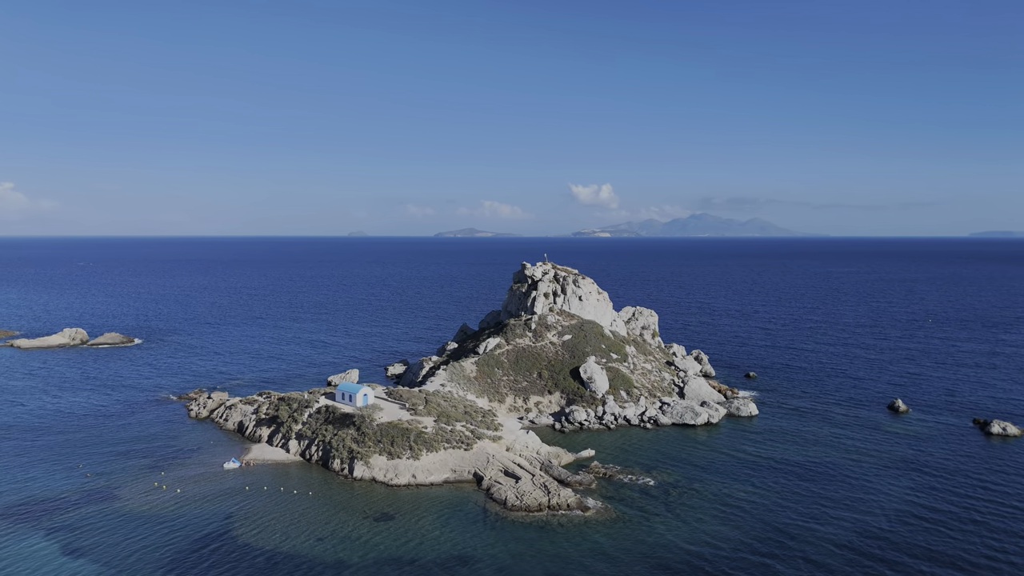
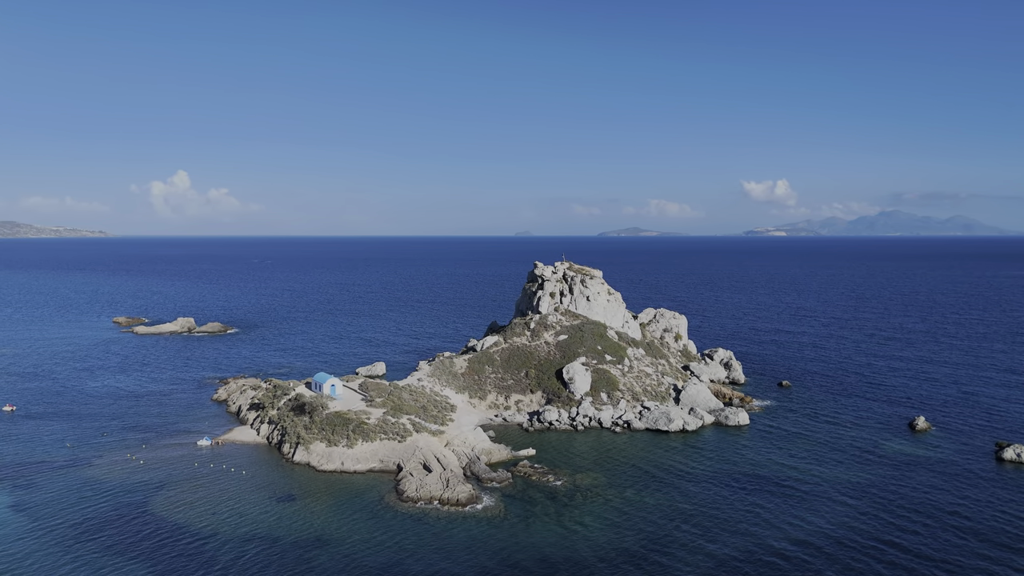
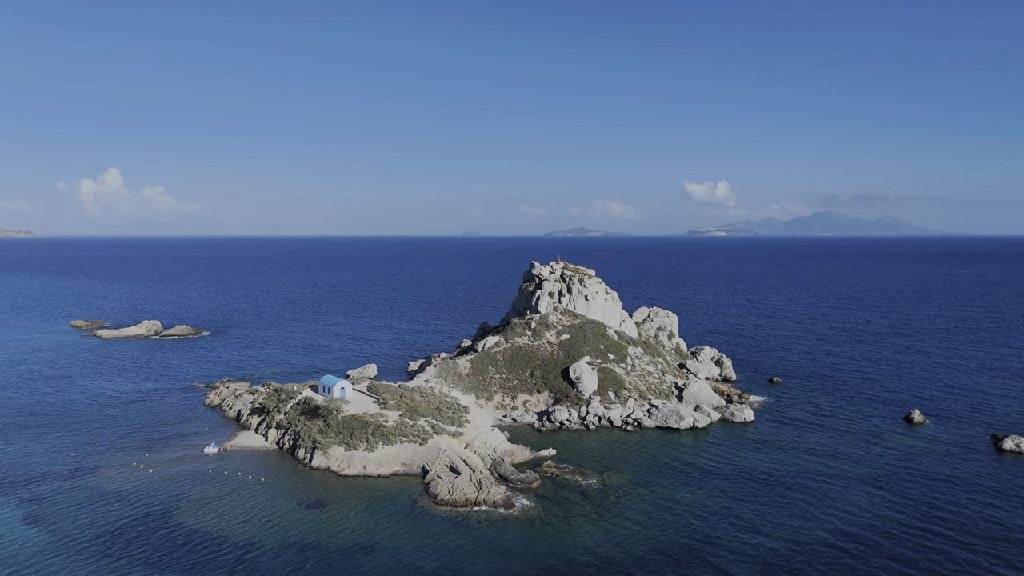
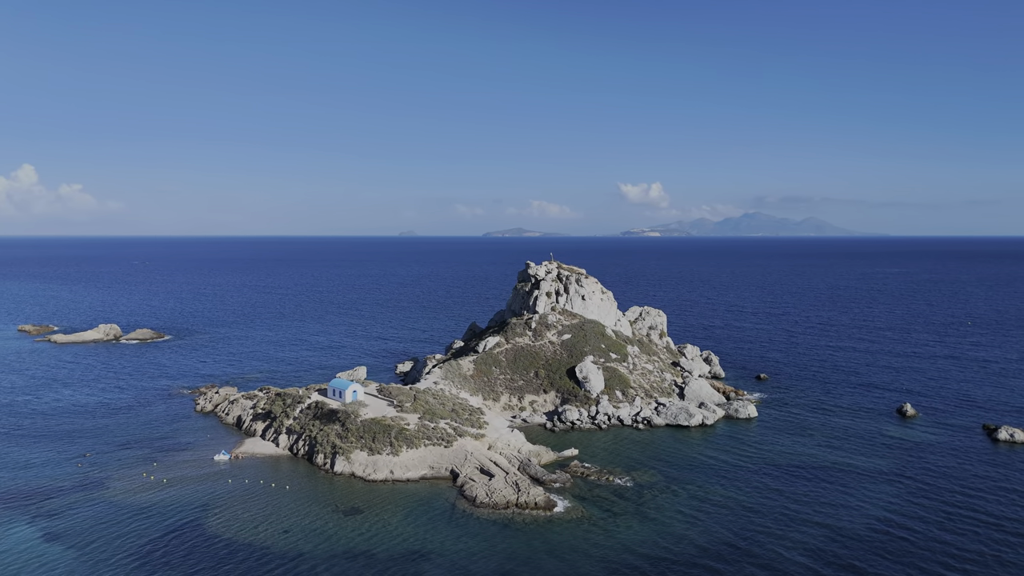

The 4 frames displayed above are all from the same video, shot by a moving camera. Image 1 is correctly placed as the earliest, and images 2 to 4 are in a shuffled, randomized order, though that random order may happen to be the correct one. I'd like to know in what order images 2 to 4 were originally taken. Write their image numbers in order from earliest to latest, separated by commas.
4, 3, 2
